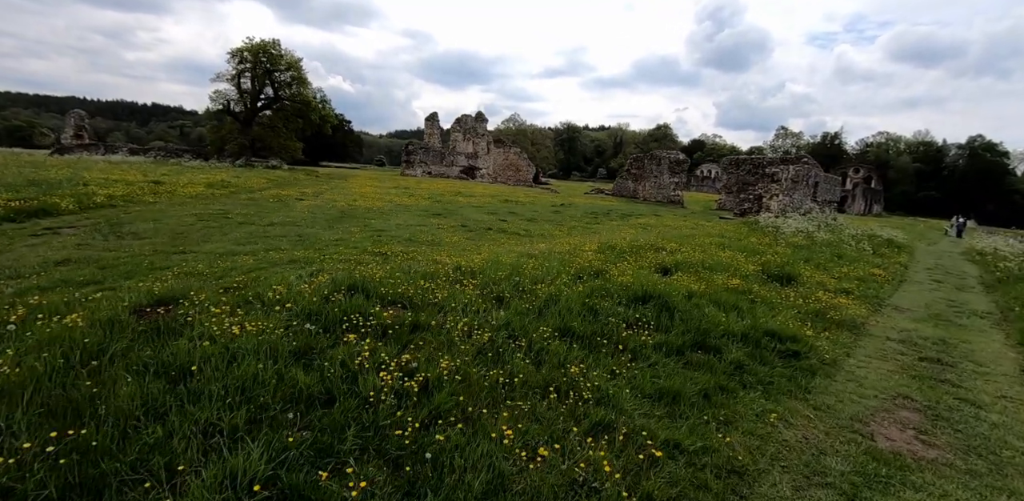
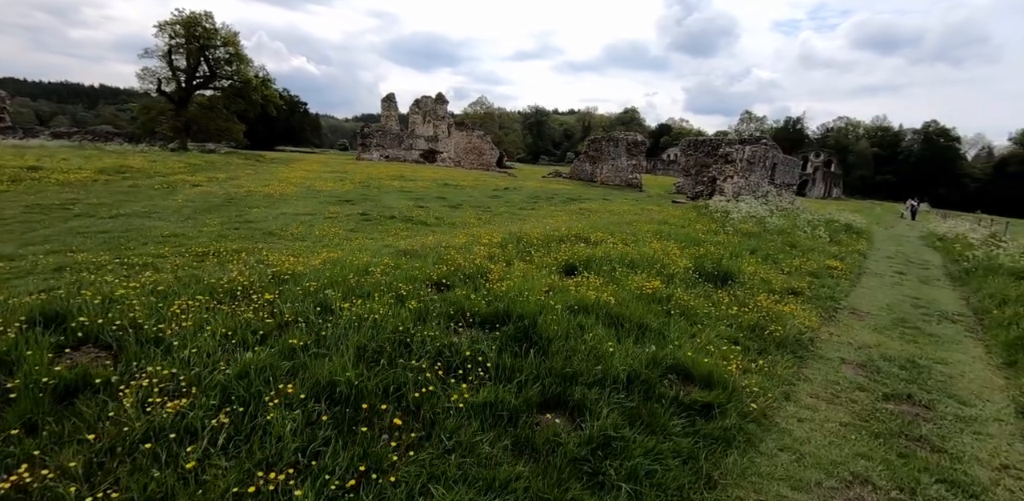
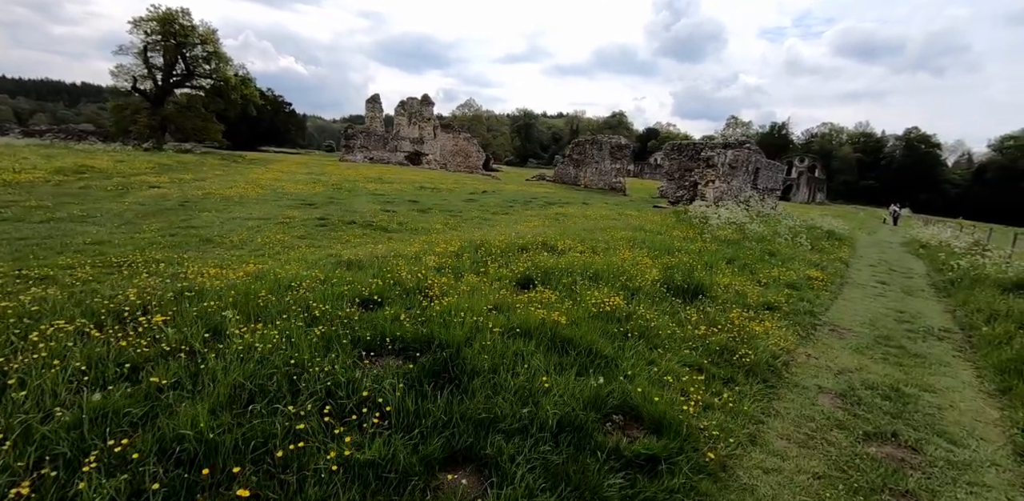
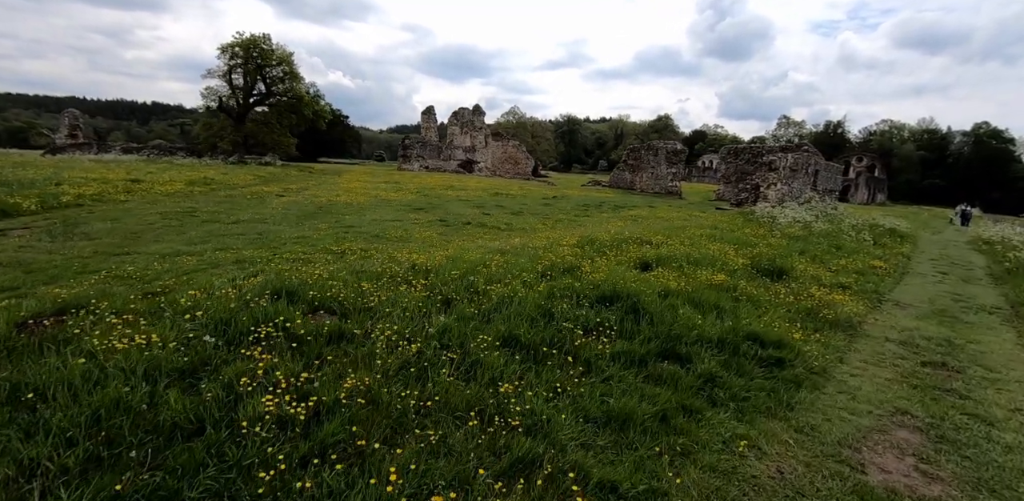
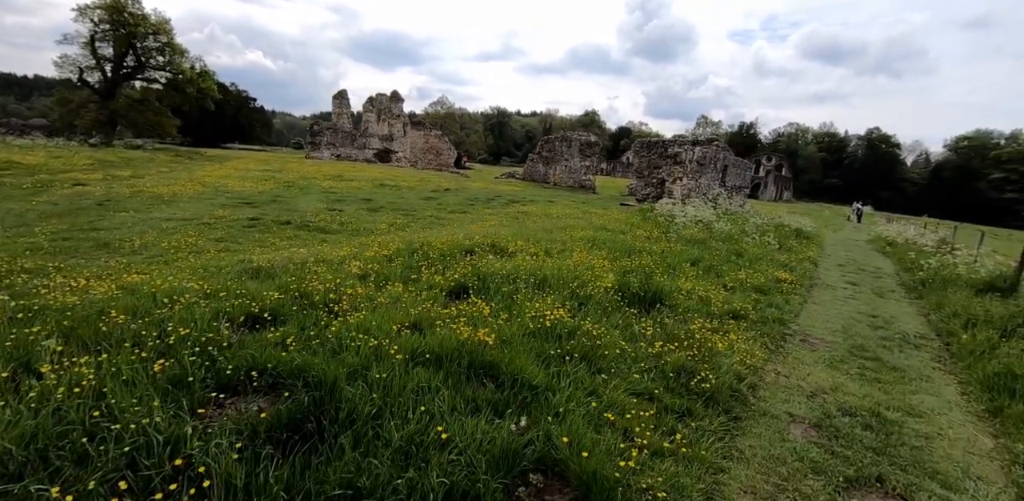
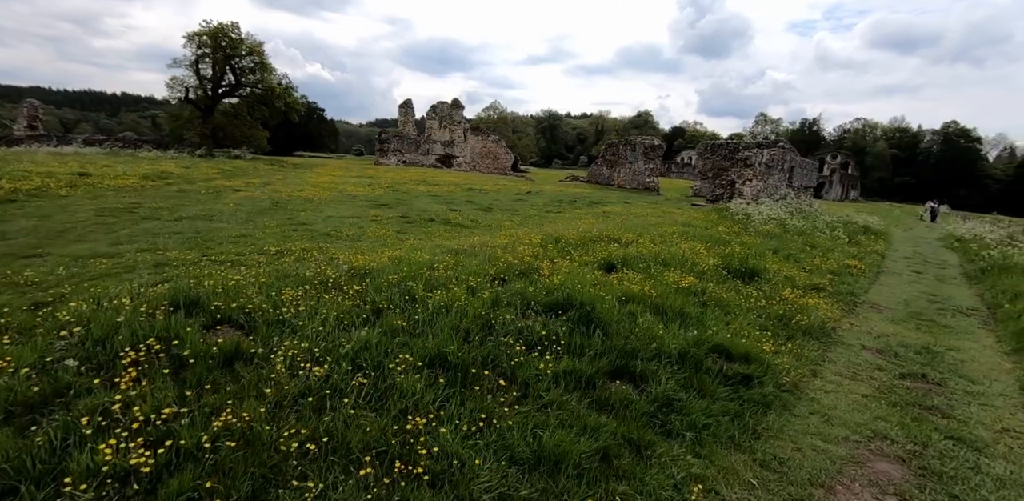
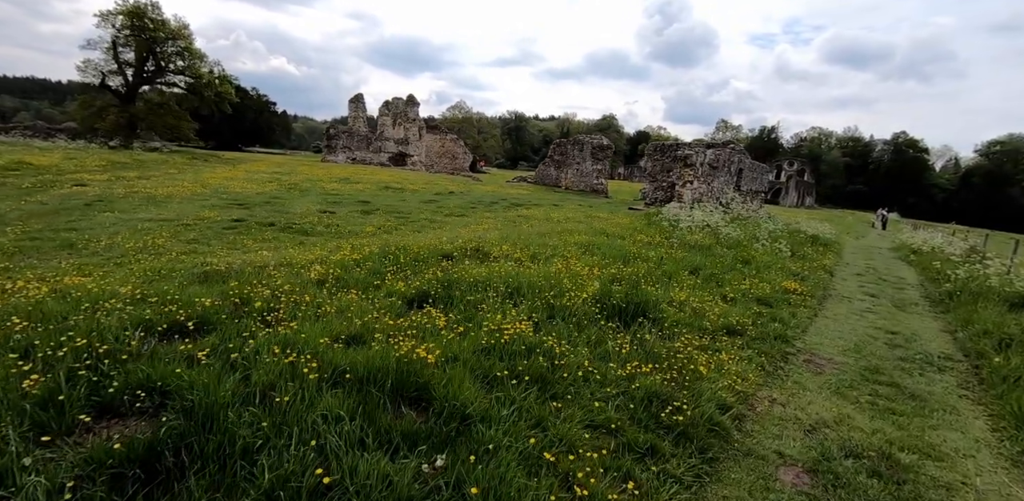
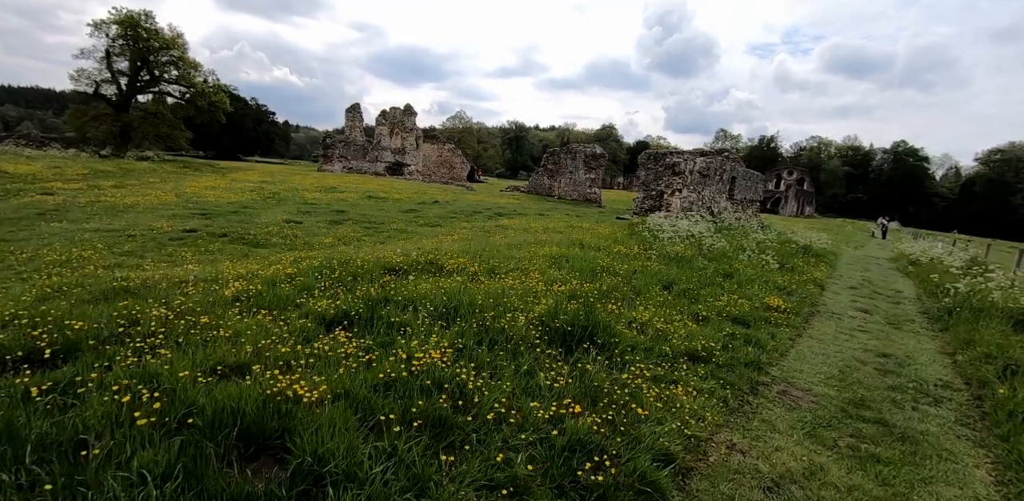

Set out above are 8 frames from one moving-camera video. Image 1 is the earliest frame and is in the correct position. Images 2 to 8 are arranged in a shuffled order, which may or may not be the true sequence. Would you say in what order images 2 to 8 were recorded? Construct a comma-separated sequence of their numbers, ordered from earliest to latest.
4, 6, 2, 3, 5, 7, 8
